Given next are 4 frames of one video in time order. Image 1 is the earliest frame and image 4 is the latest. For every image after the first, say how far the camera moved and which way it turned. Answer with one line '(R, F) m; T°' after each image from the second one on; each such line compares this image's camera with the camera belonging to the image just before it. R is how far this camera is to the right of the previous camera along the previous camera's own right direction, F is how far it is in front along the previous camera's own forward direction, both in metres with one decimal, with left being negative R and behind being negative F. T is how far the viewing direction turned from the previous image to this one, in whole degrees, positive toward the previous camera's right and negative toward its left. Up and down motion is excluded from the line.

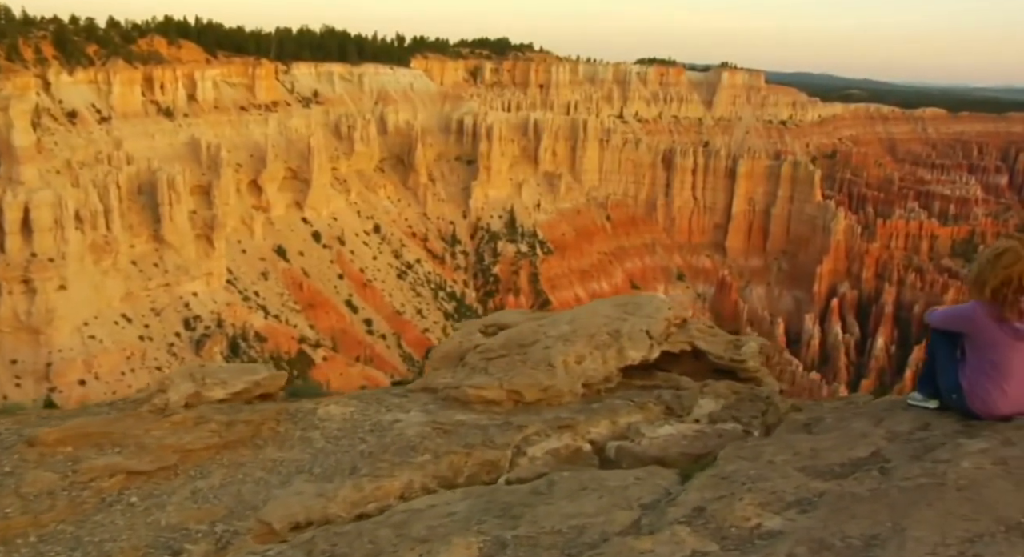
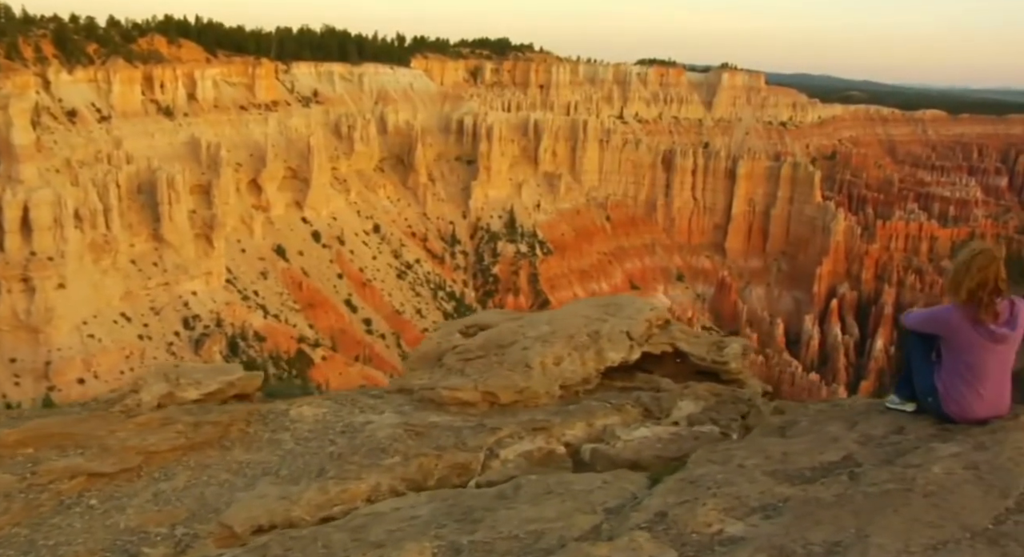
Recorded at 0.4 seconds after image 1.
(+0.2, +0.1) m; 0°
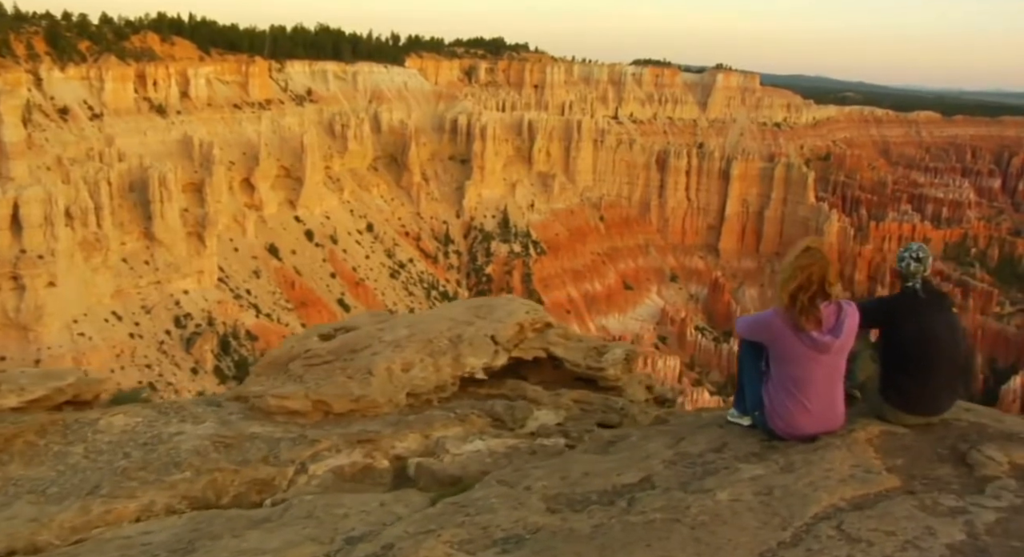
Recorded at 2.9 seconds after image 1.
(+1.4, +0.5) m; 0°
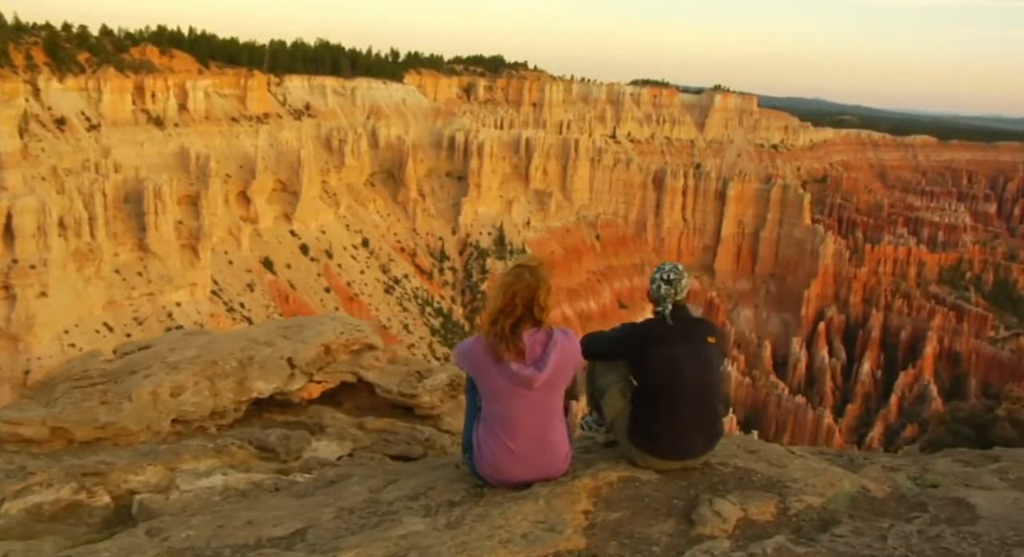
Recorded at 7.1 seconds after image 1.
(+1.8, +0.6) m; 0°
